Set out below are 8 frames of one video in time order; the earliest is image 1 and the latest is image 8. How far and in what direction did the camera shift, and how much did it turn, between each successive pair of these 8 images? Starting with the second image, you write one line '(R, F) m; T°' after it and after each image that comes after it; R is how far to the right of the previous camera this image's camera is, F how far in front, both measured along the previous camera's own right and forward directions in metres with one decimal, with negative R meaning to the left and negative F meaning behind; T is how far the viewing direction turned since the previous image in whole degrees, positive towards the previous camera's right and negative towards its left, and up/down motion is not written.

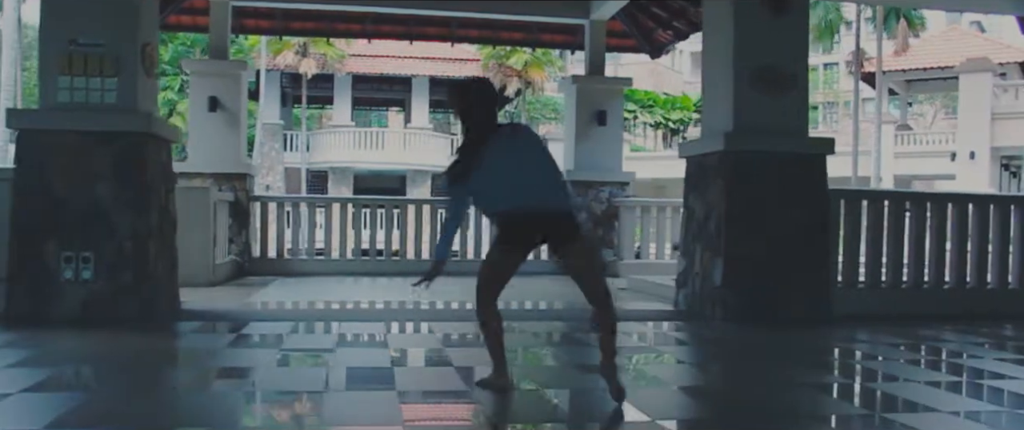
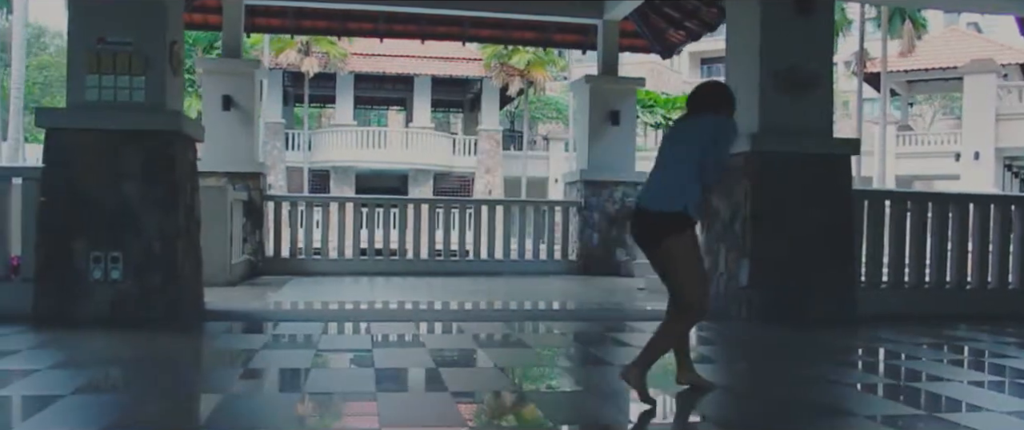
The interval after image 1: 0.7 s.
(-0.2, 0.0) m; 0°
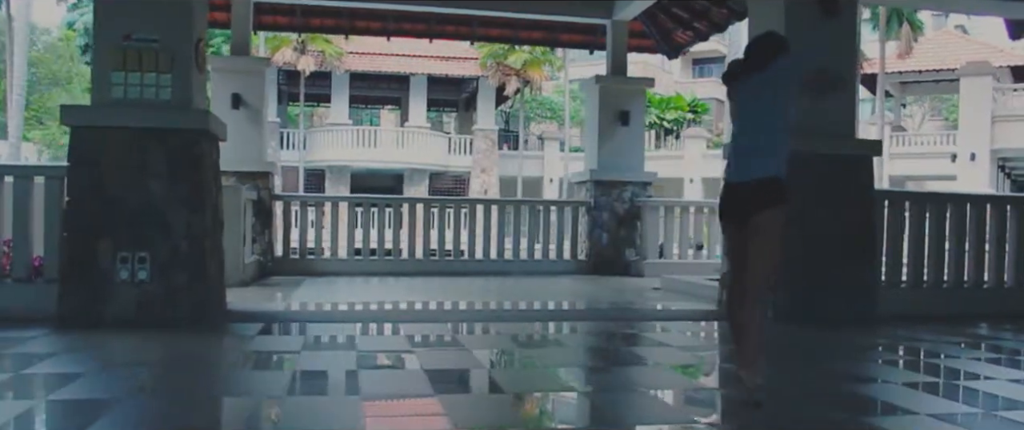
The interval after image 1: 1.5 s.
(-0.3, 0.0) m; +1°
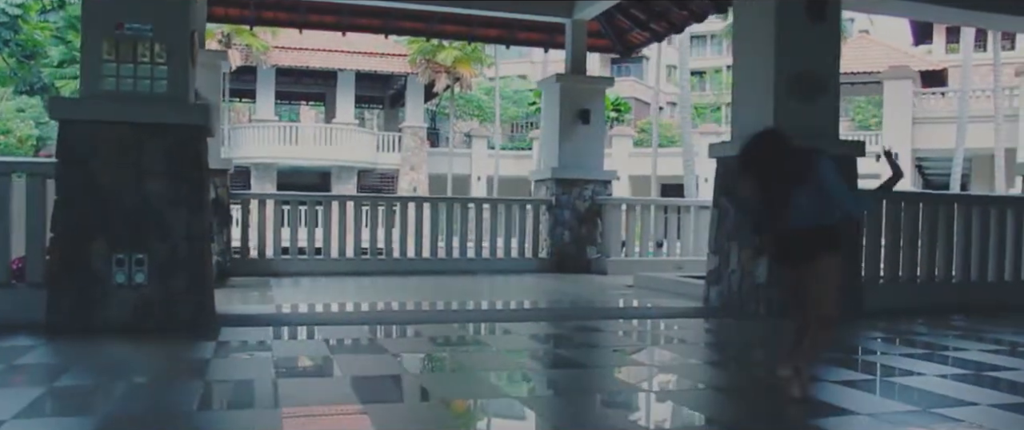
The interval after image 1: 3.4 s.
(-0.6, +0.1) m; +6°
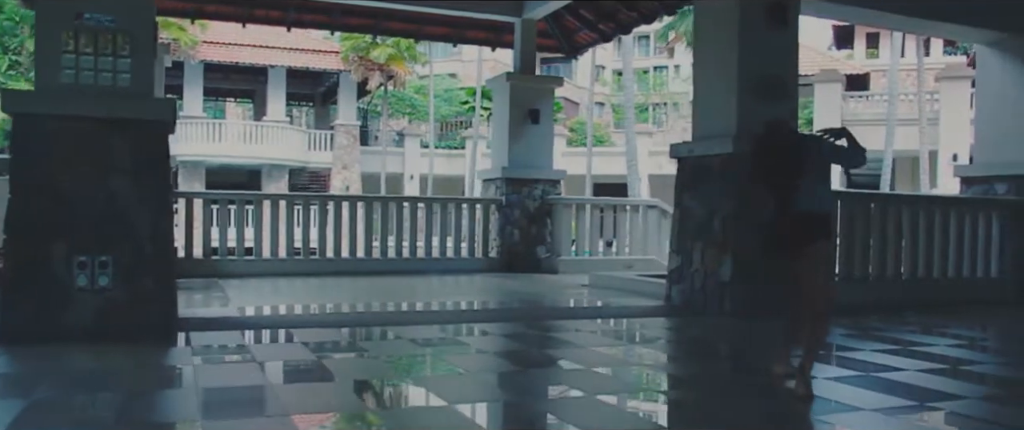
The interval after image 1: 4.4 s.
(-0.3, +0.1) m; +5°
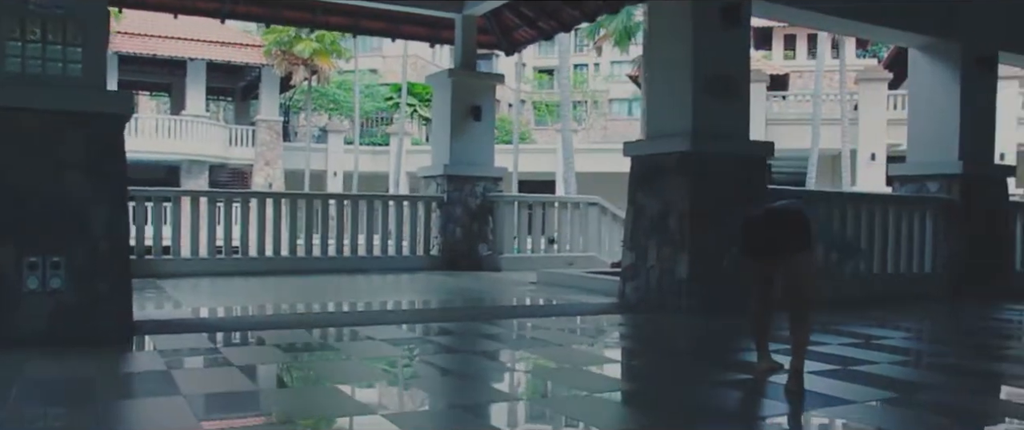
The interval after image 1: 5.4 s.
(-0.3, +0.1) m; +6°
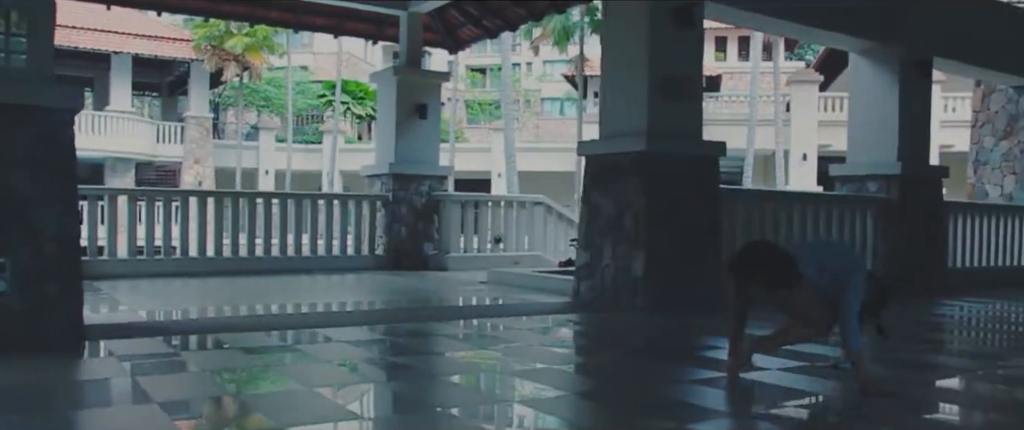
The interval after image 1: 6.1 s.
(-0.2, 0.0) m; +5°
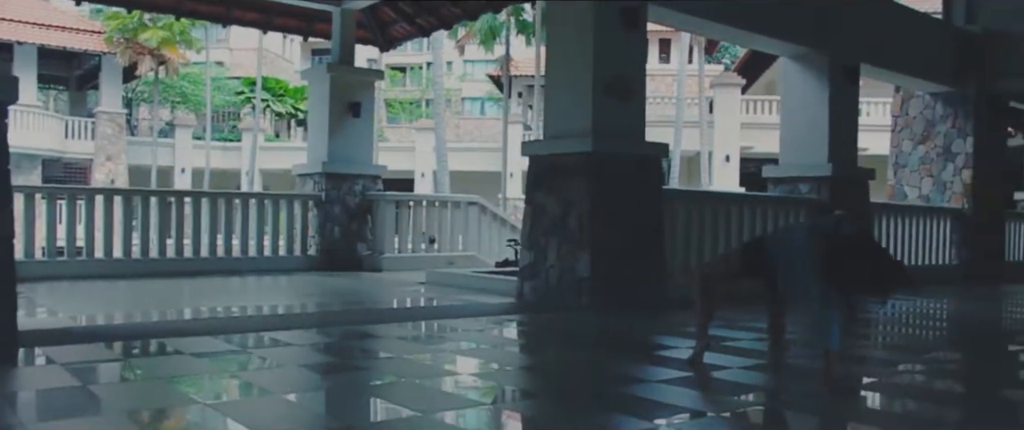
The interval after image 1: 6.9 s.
(-0.2, 0.0) m; +5°
